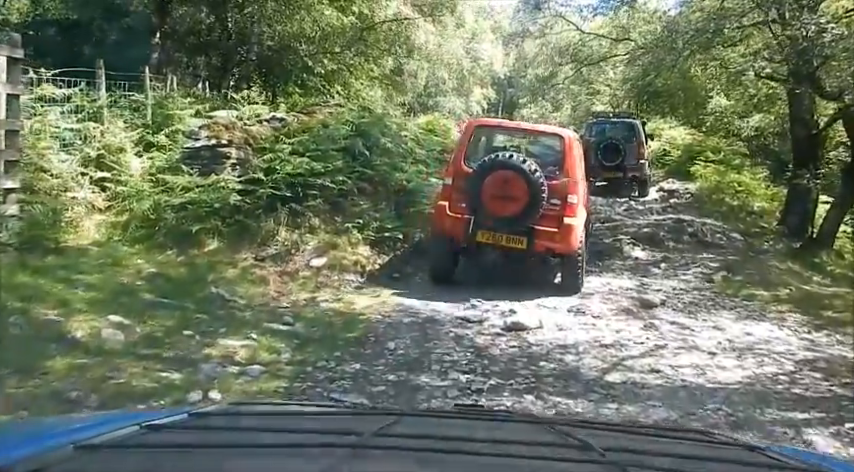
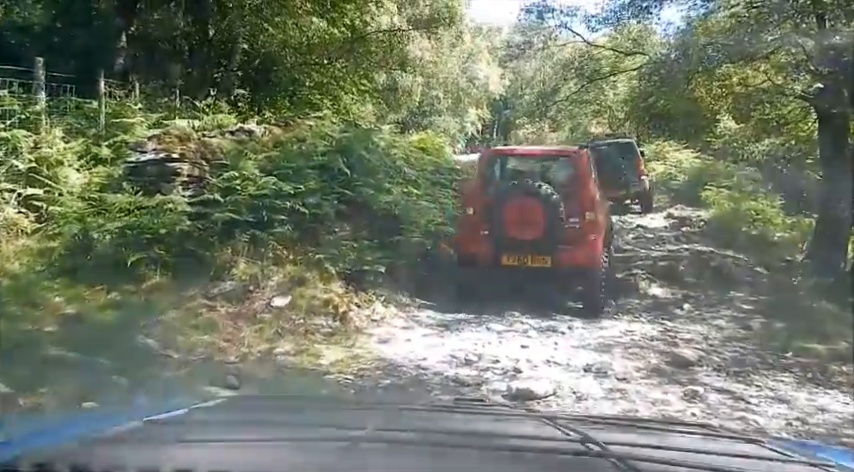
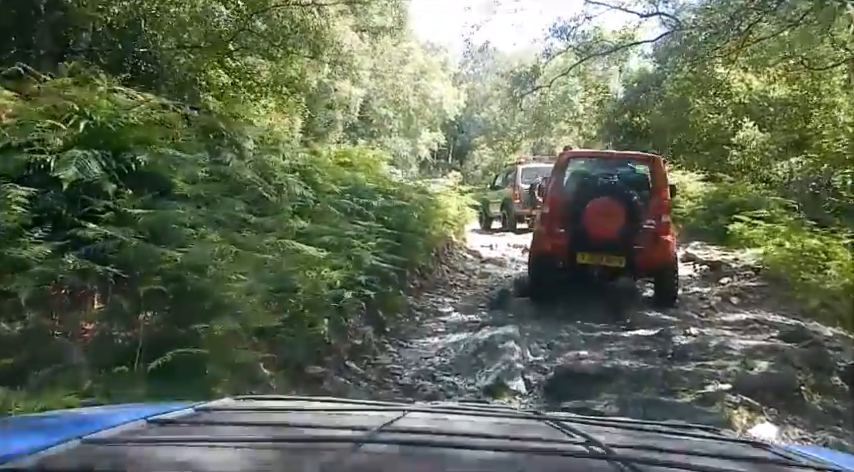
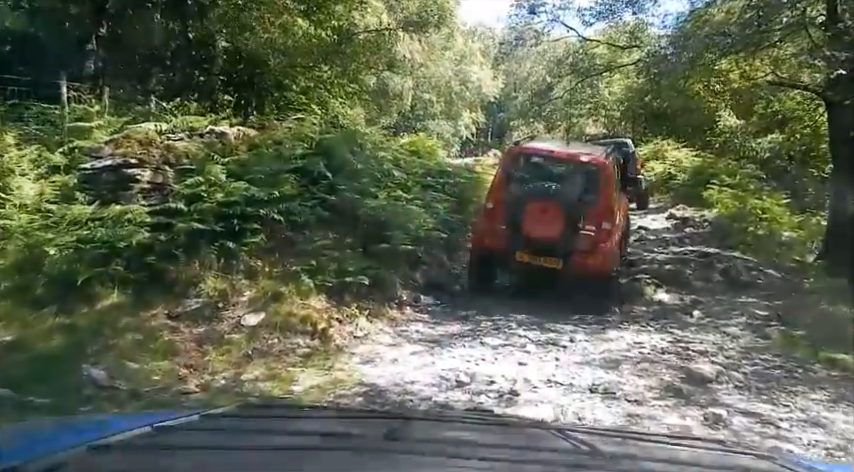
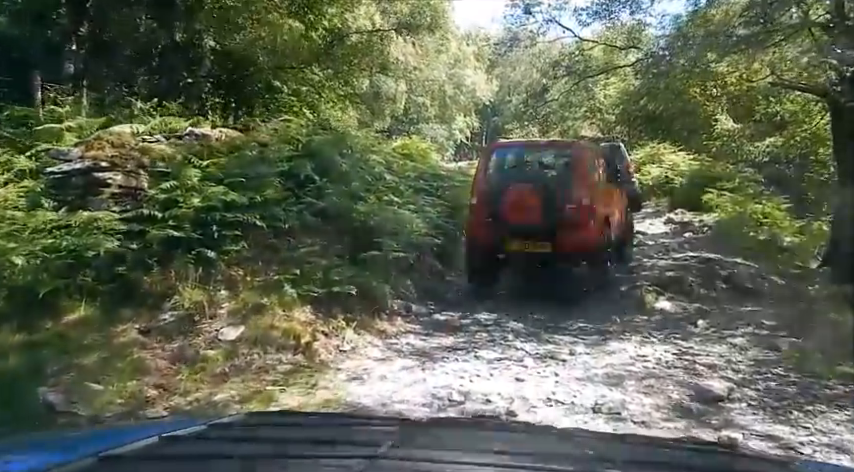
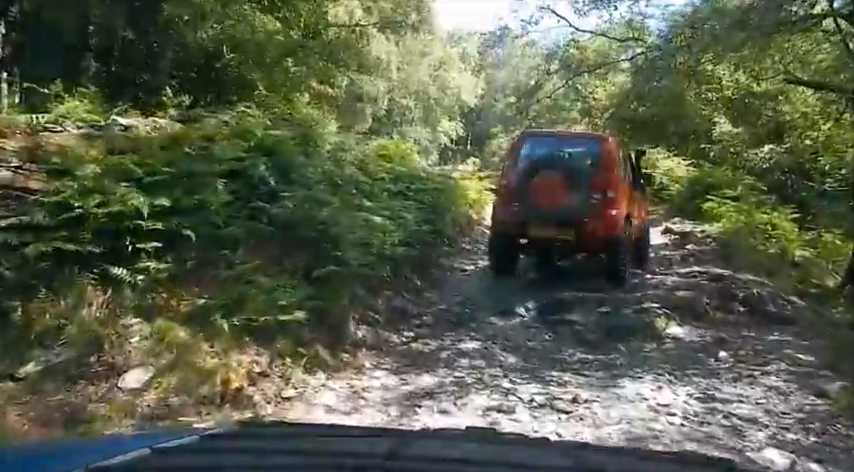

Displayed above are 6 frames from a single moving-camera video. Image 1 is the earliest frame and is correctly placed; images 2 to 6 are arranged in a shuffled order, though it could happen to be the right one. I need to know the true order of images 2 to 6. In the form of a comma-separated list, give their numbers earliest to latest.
2, 4, 5, 6, 3
